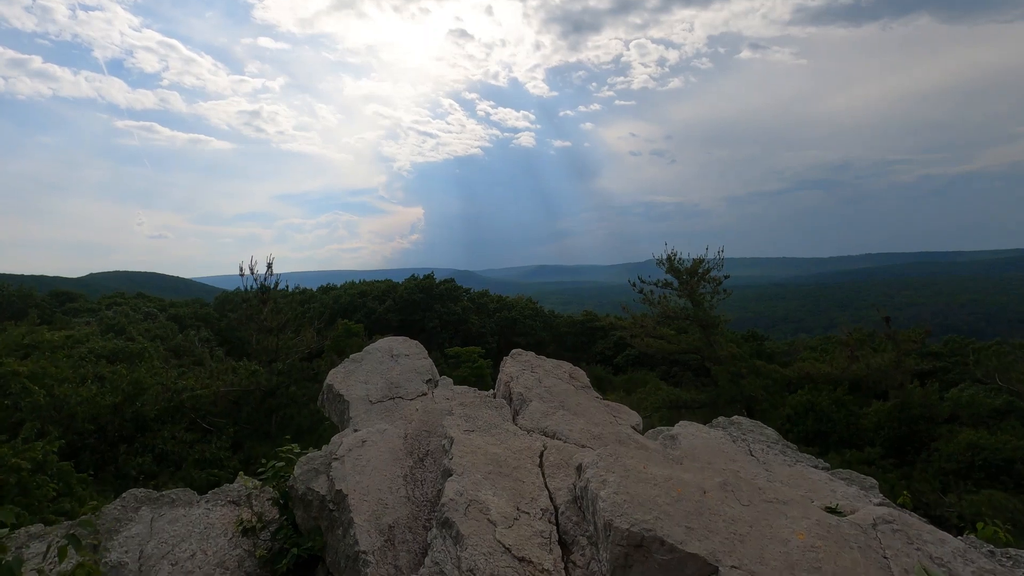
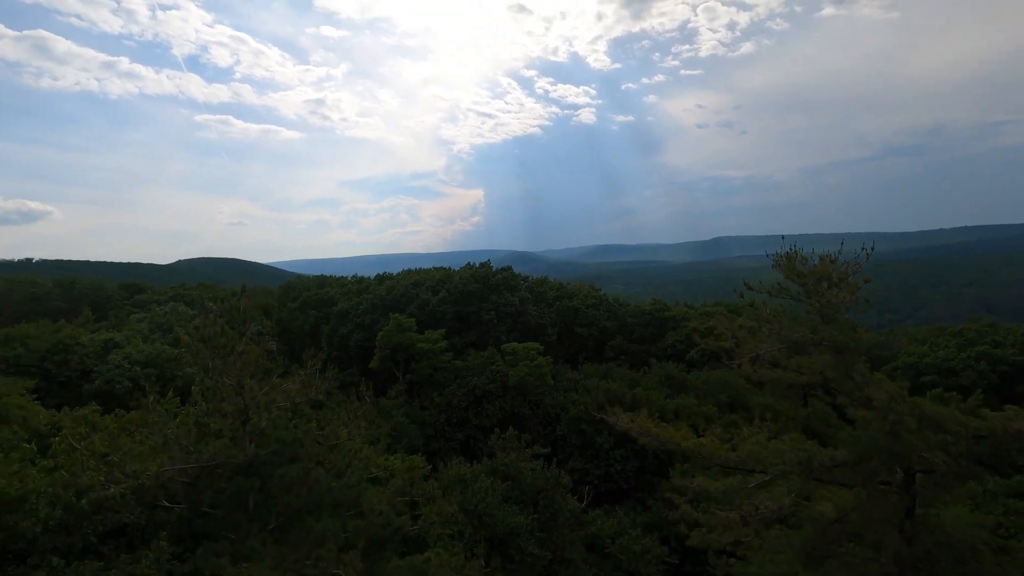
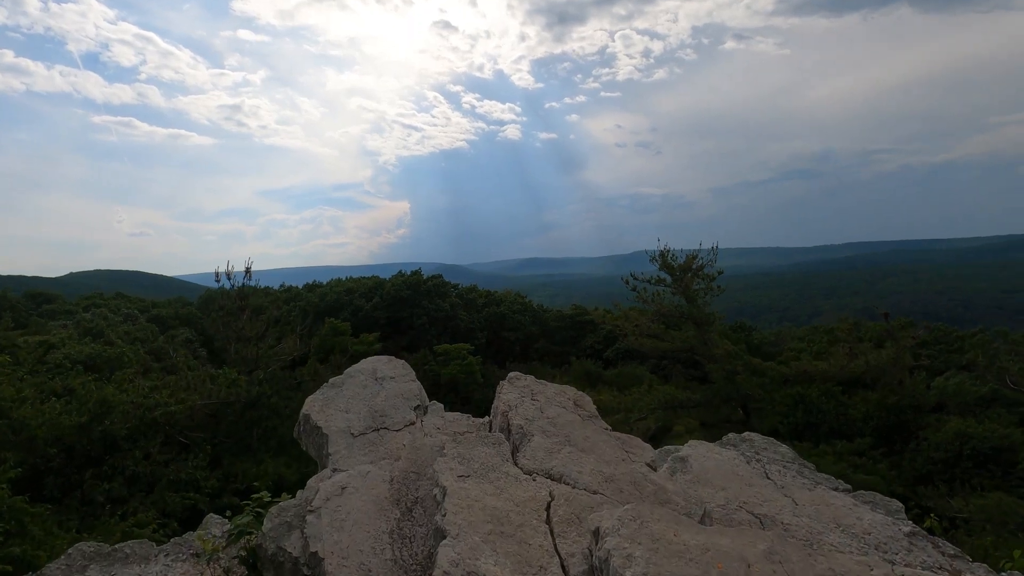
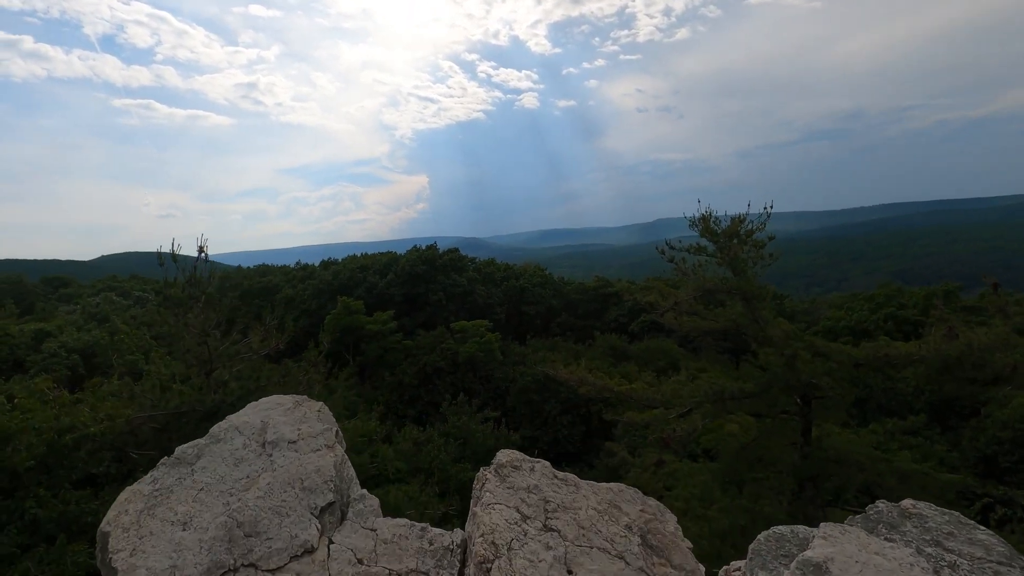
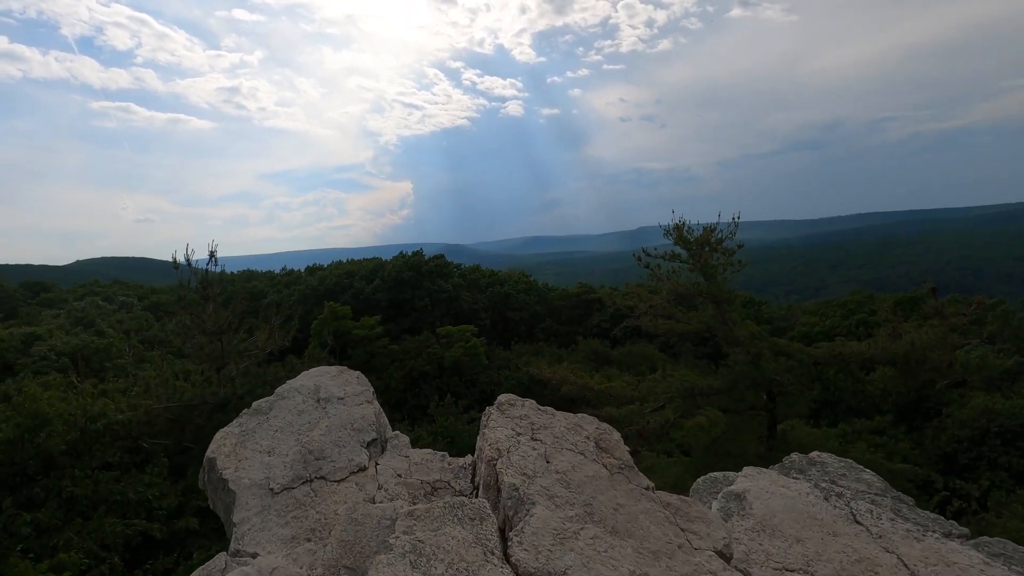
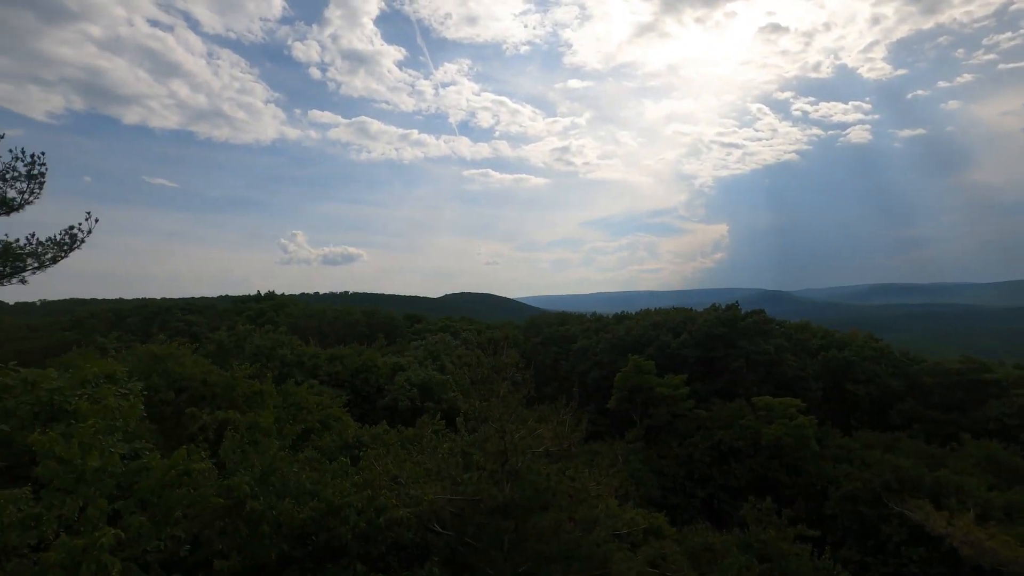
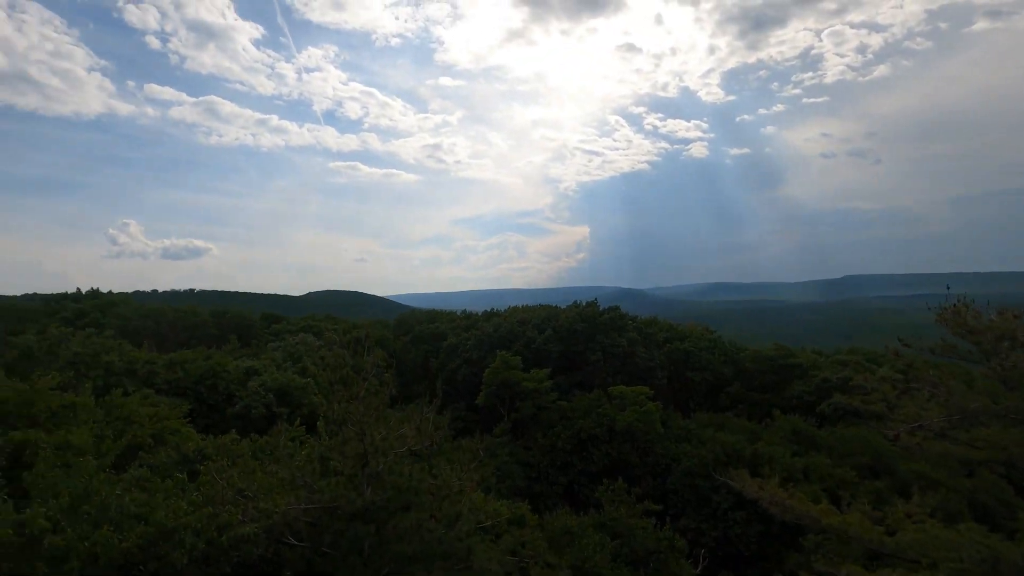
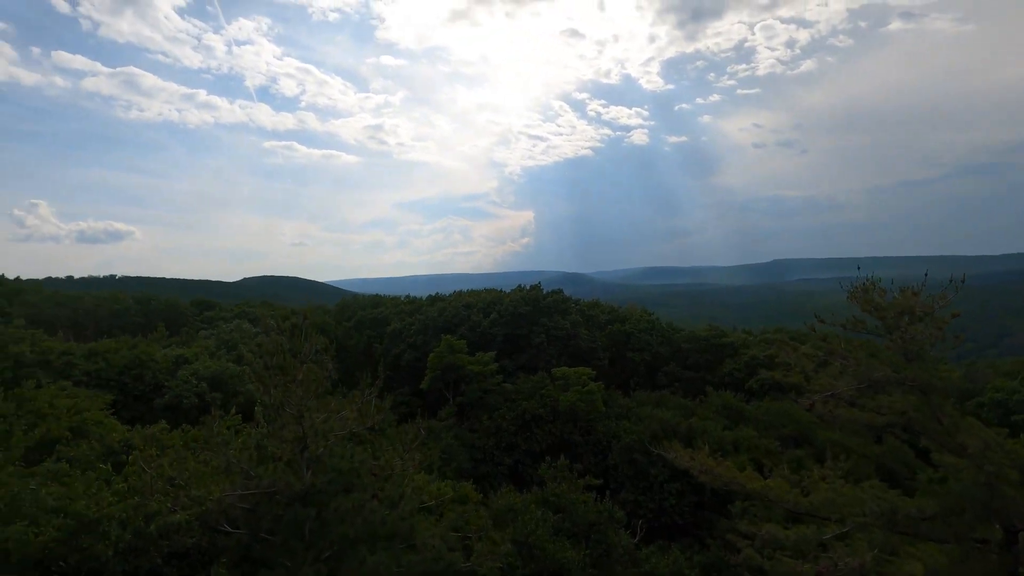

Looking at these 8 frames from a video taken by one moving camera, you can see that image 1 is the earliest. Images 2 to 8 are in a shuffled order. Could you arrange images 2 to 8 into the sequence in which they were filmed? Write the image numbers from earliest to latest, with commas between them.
3, 5, 4, 2, 8, 7, 6
